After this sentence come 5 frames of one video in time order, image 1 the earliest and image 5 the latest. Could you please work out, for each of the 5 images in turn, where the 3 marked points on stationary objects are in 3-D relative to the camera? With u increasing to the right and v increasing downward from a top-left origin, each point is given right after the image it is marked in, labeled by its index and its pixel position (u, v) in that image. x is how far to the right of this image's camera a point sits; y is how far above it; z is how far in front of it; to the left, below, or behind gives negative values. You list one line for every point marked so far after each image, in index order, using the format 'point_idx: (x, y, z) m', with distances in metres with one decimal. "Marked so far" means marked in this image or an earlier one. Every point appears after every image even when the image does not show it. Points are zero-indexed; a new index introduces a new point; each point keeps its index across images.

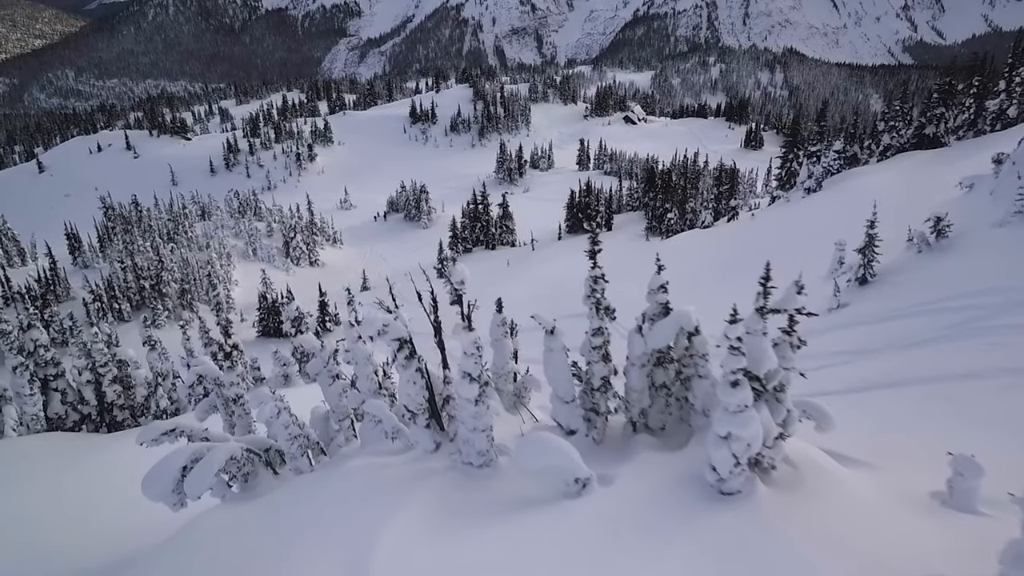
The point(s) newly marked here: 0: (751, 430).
0: (+3.1, -1.8, +6.2) m
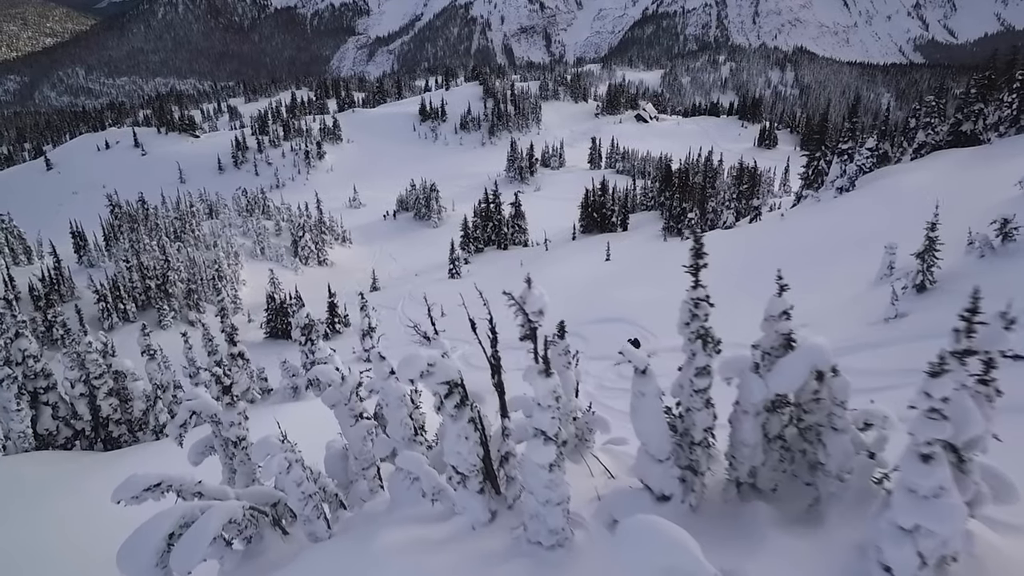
0: (+4.0, -2.1, +4.5) m
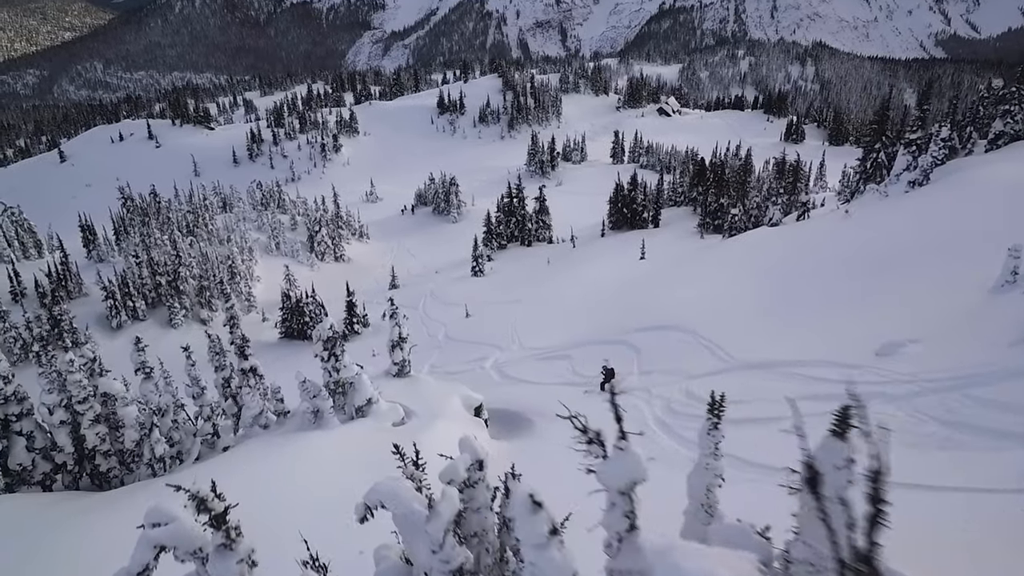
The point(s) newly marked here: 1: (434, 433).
0: (+5.6, -2.6, +1.1) m
1: (-2.7, -5.0, +17.3) m
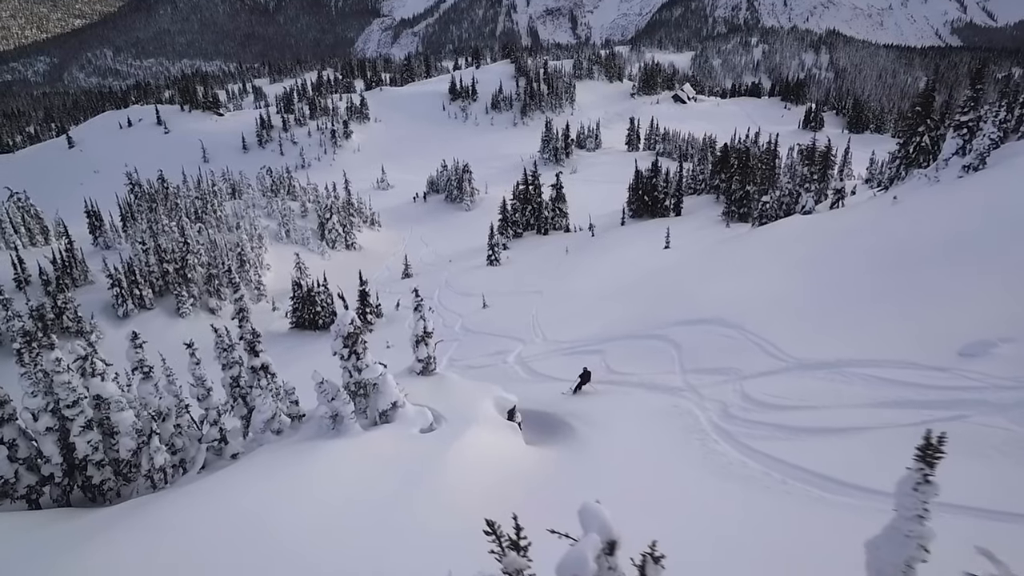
0: (+6.7, -2.6, -0.9) m
1: (-1.4, -4.7, +15.4) m
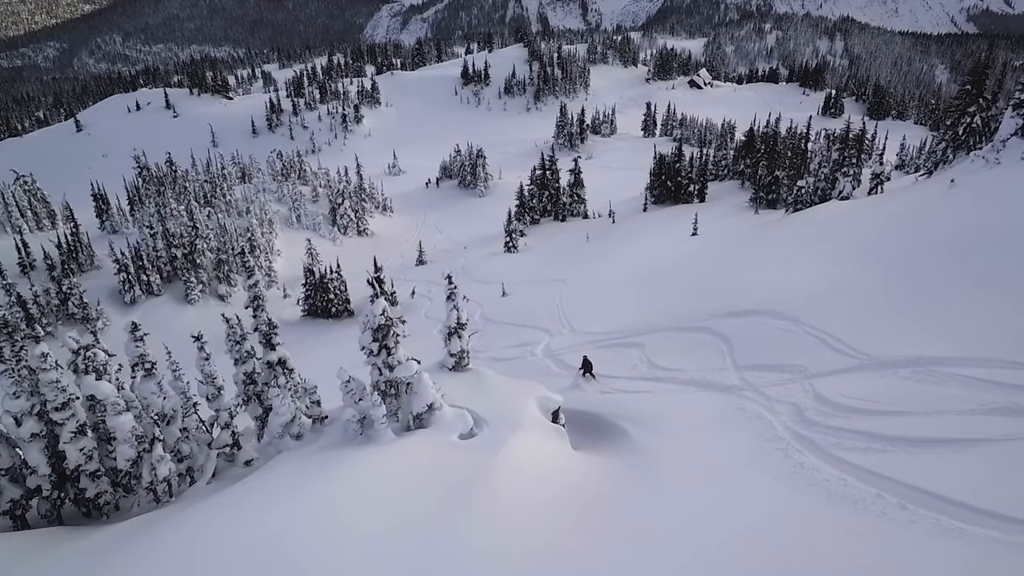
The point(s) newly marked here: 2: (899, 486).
0: (+7.9, -2.6, -3.0) m
1: (0.0, -4.3, +13.5) m
2: (+9.1, -4.7, +11.9) m
